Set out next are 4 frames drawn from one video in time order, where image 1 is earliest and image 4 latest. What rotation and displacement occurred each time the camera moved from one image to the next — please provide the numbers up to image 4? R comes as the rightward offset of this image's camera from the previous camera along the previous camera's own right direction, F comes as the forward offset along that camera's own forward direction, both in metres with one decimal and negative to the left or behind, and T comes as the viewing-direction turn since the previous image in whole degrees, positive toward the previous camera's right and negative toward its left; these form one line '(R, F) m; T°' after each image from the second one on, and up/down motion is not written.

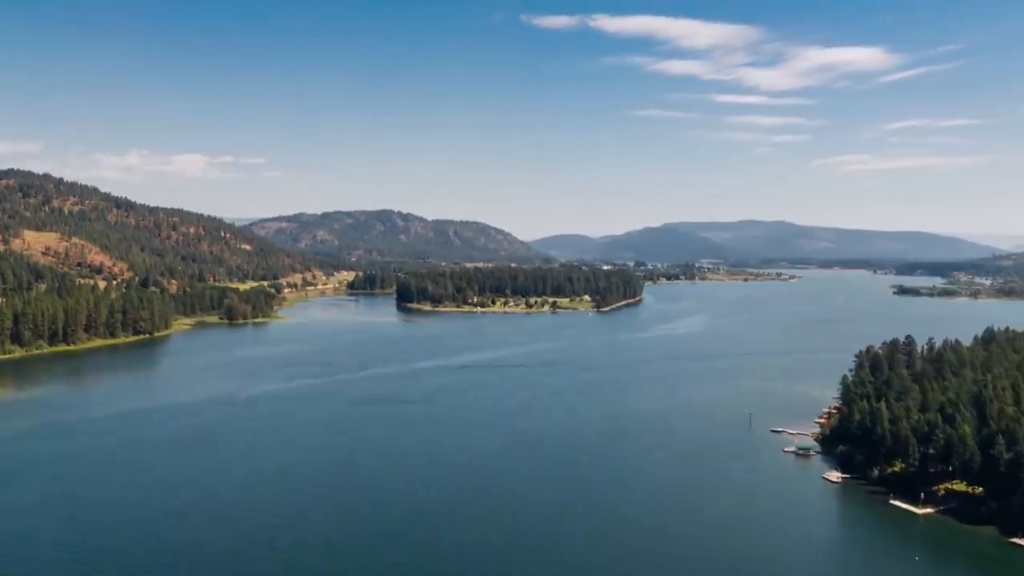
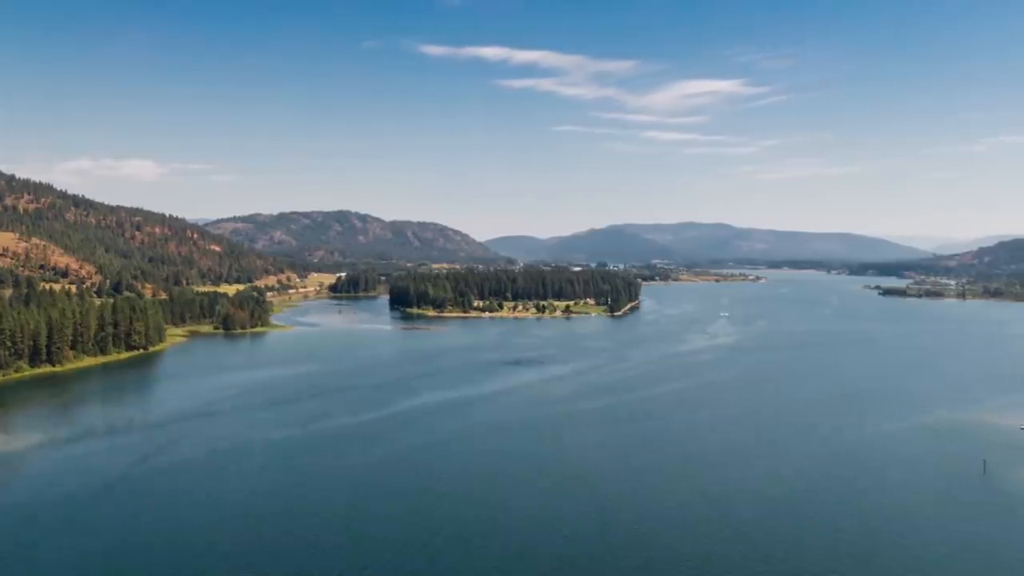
(-3.1, +4.0) m; +3°
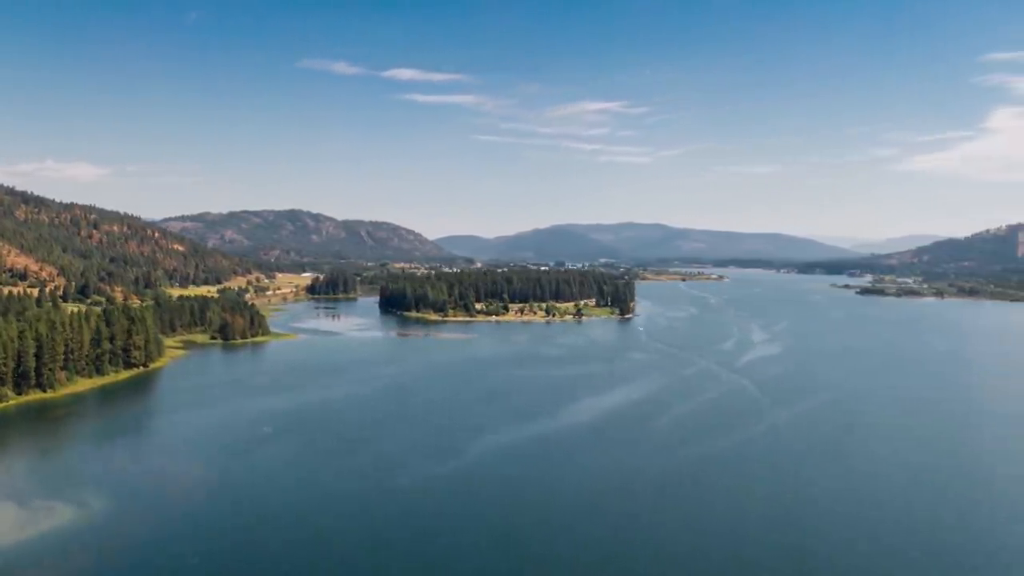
(-3.0, +3.6) m; +3°
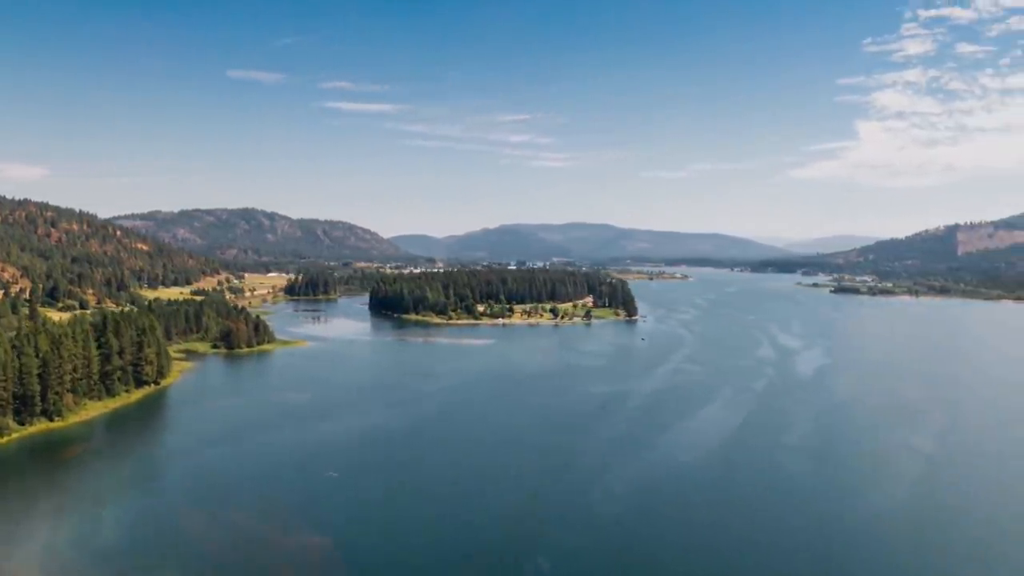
(-2.6, +2.8) m; +3°
